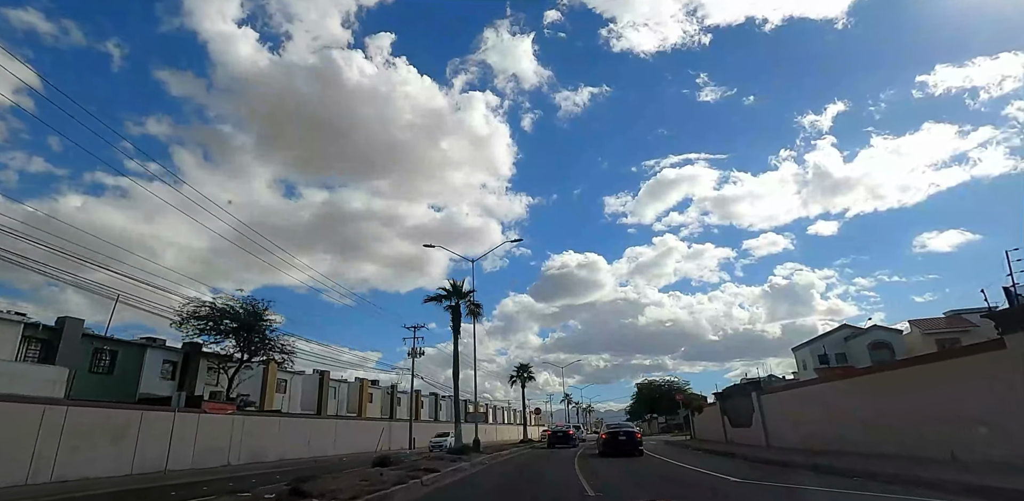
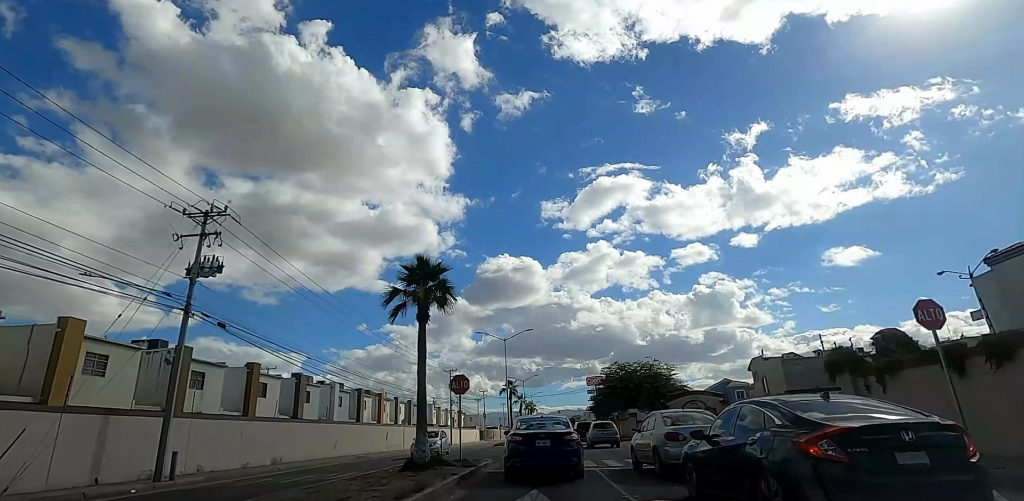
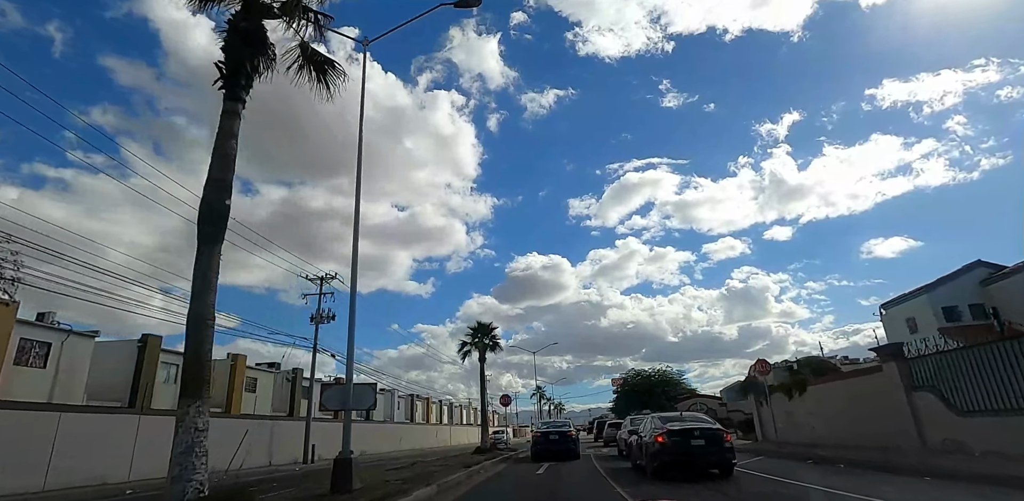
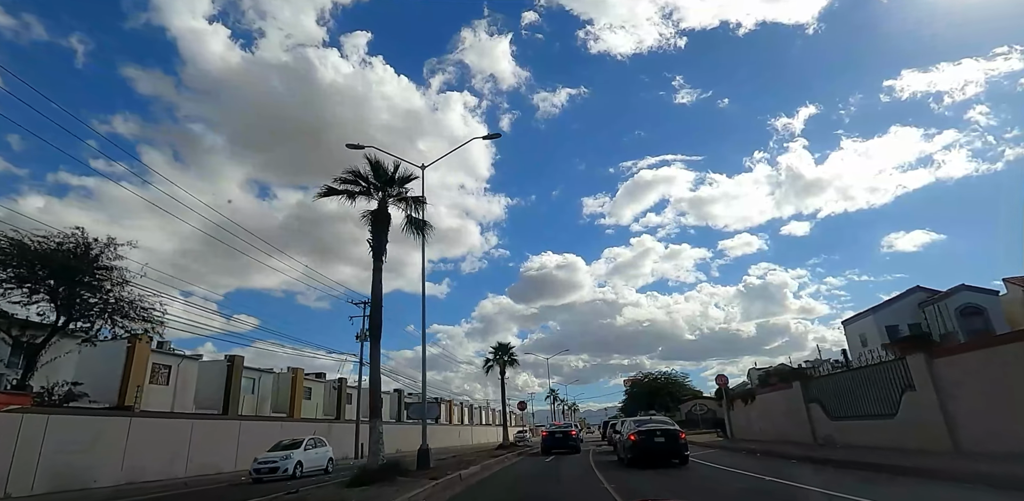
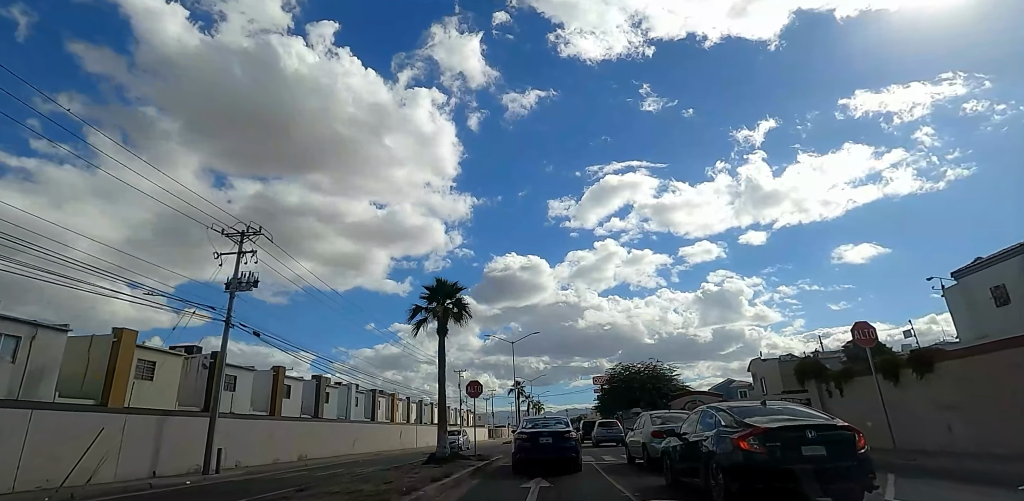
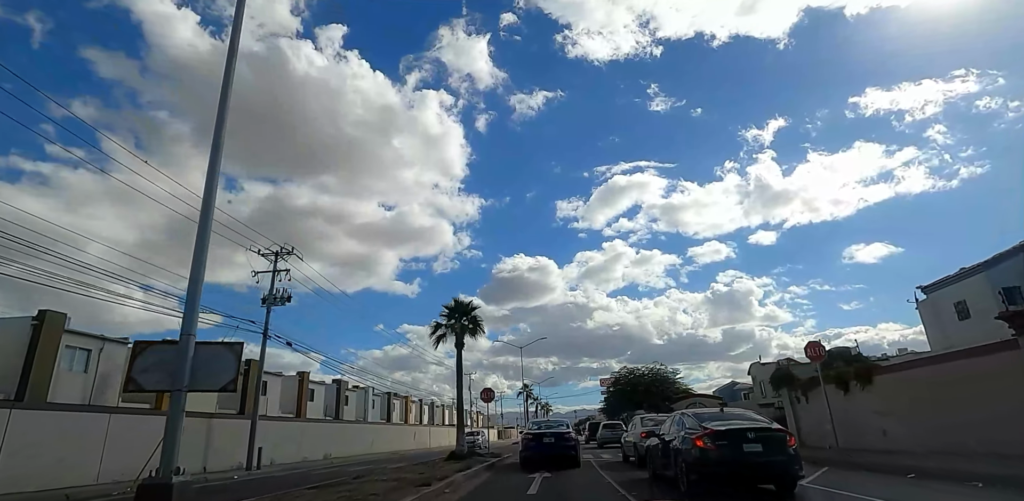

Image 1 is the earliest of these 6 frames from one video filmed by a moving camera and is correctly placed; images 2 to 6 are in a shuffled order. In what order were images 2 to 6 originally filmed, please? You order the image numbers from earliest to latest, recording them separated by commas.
4, 3, 6, 5, 2
